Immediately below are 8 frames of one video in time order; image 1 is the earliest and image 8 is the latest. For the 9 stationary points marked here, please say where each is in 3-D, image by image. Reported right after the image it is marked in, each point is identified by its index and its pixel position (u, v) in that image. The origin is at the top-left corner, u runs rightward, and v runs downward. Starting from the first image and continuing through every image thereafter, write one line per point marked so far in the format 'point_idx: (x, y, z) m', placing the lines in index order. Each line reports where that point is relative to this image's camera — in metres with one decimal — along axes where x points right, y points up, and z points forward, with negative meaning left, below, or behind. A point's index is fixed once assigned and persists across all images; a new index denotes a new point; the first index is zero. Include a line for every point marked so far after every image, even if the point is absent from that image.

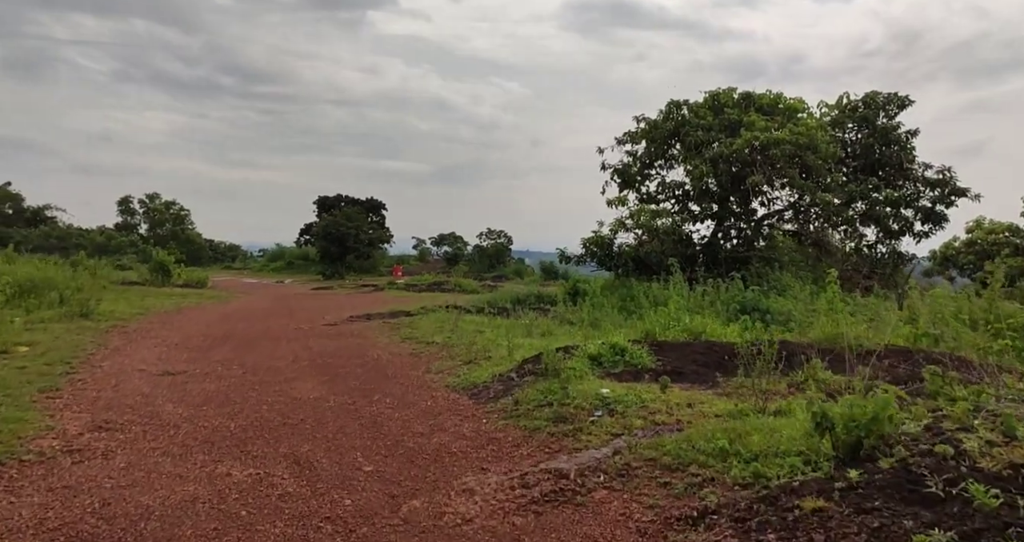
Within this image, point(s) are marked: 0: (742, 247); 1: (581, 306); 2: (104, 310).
0: (+4.1, +0.4, +14.4) m
1: (+1.1, -0.5, +12.8) m
2: (-5.9, -0.6, +11.8) m
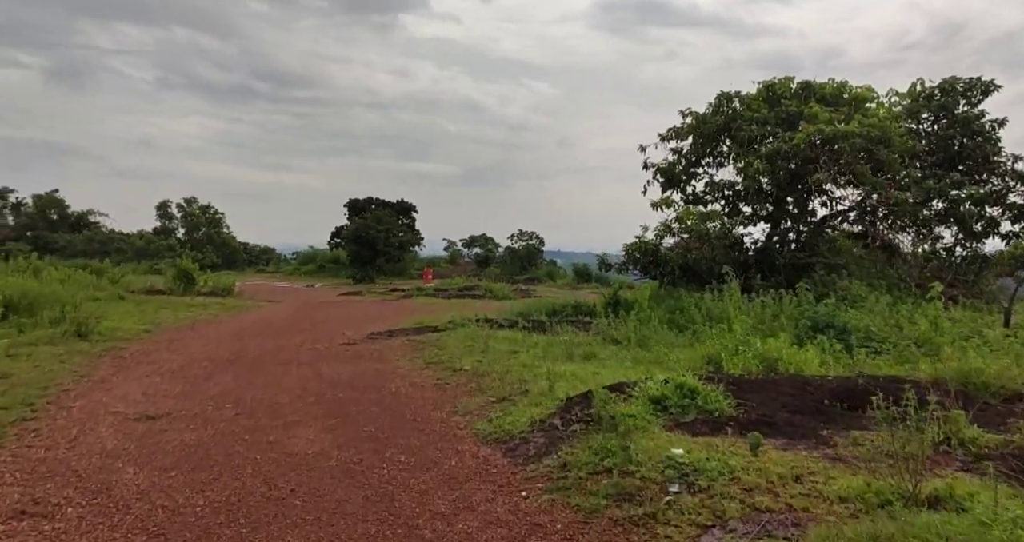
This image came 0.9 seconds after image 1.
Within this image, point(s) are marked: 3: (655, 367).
0: (+4.7, +0.3, +13.1) m
1: (+1.7, -0.7, +11.6) m
2: (-5.4, -0.8, +10.8) m
3: (+1.3, -0.9, +7.4) m
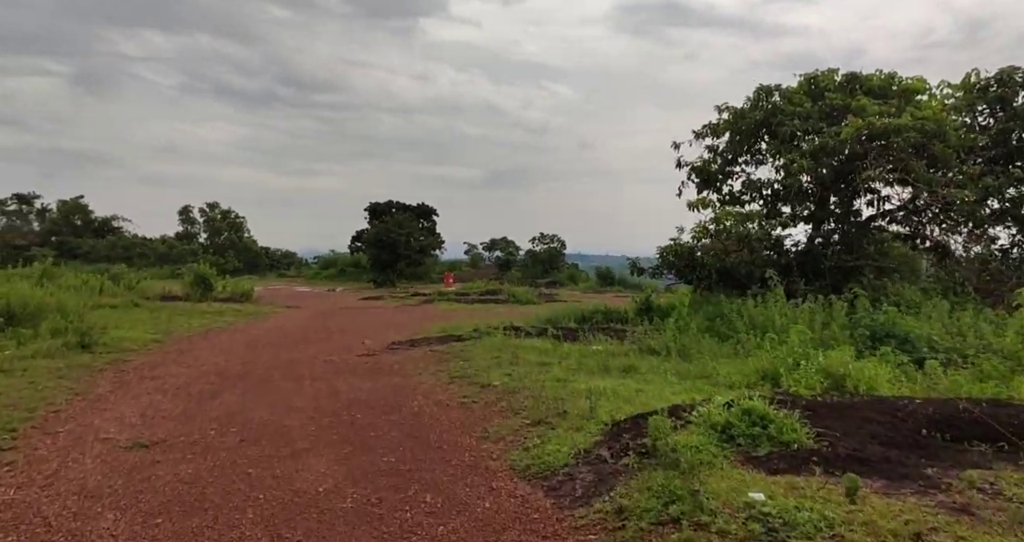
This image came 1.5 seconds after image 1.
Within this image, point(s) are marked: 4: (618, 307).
0: (+5.1, +0.3, +12.3) m
1: (+2.0, -0.7, +10.9) m
2: (-5.0, -0.8, +10.3) m
3: (+1.6, -0.9, +6.7) m
4: (+1.9, -0.6, +14.4) m
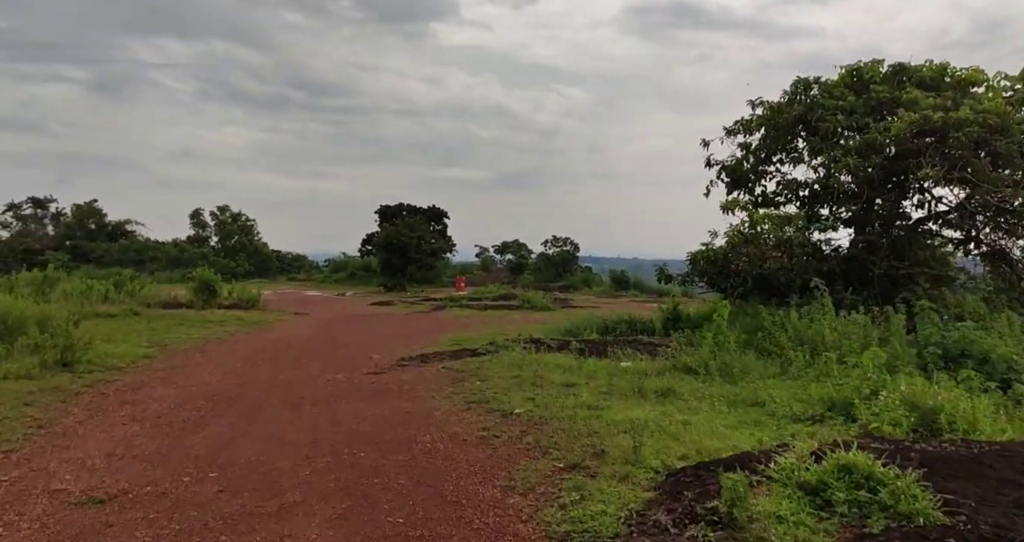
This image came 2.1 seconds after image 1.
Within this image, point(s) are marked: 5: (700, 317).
0: (+5.4, +0.1, +11.3) m
1: (+2.3, -0.9, +10.0) m
2: (-4.8, -1.0, +9.5) m
3: (+1.8, -1.0, +5.8) m
4: (+2.2, -0.8, +13.5) m
5: (+2.8, -0.7, +12.2) m
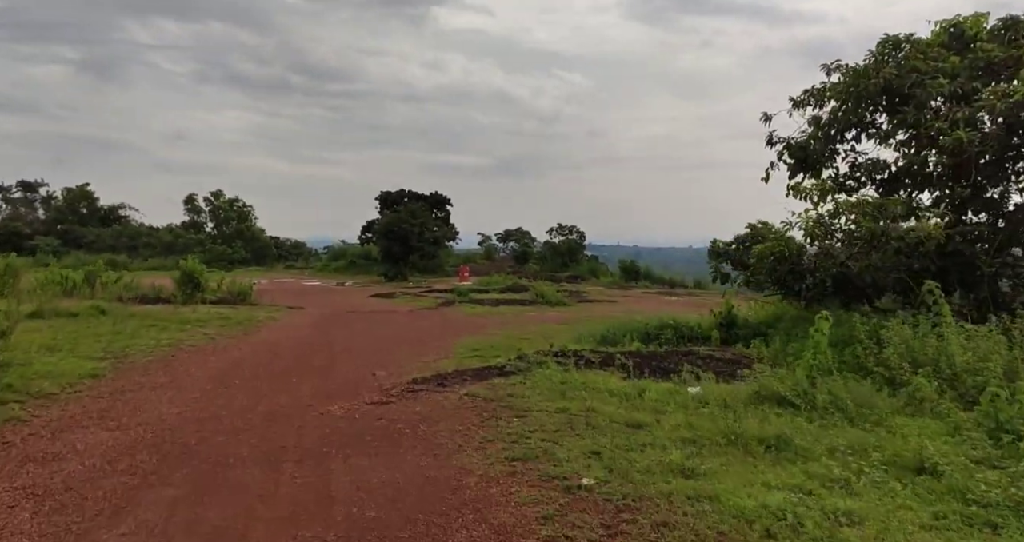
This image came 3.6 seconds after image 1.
0: (+5.7, +0.1, +9.4) m
1: (+2.7, -0.9, +8.0) m
2: (-4.4, -0.9, +7.5) m
3: (+2.2, -1.1, +3.9) m
4: (+2.6, -0.7, +11.6) m
5: (+3.2, -0.7, +10.3) m
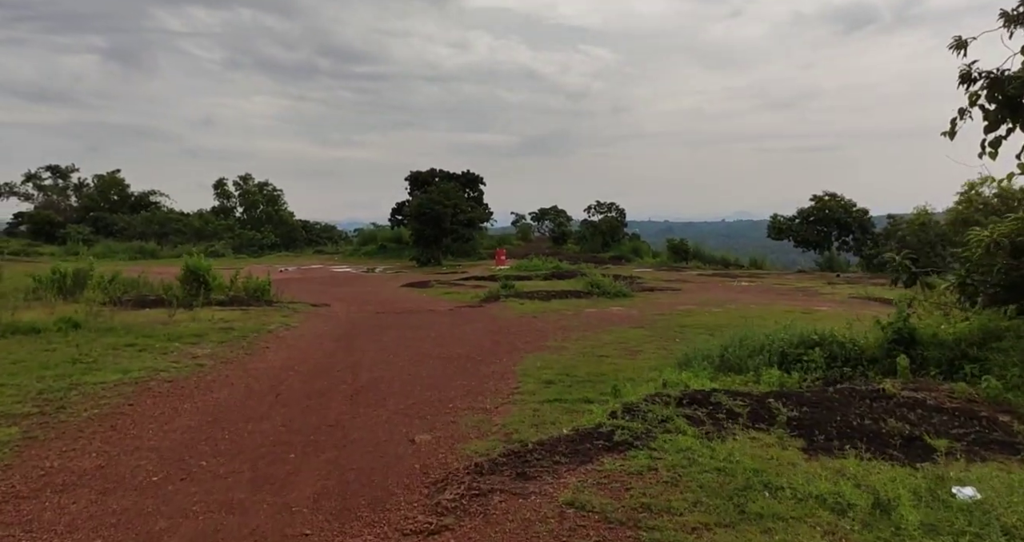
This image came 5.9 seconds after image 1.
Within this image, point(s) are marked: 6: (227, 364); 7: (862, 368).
0: (+6.5, +0.2, +6.1) m
1: (+3.4, -0.9, +4.9) m
2: (-3.7, -1.1, +4.7) m
3: (+2.7, -1.3, +0.8) m
4: (+3.4, -0.7, +8.4) m
5: (+4.0, -0.6, +7.2) m
6: (-3.2, -1.1, +9.2) m
7: (+3.3, -0.9, +7.6) m
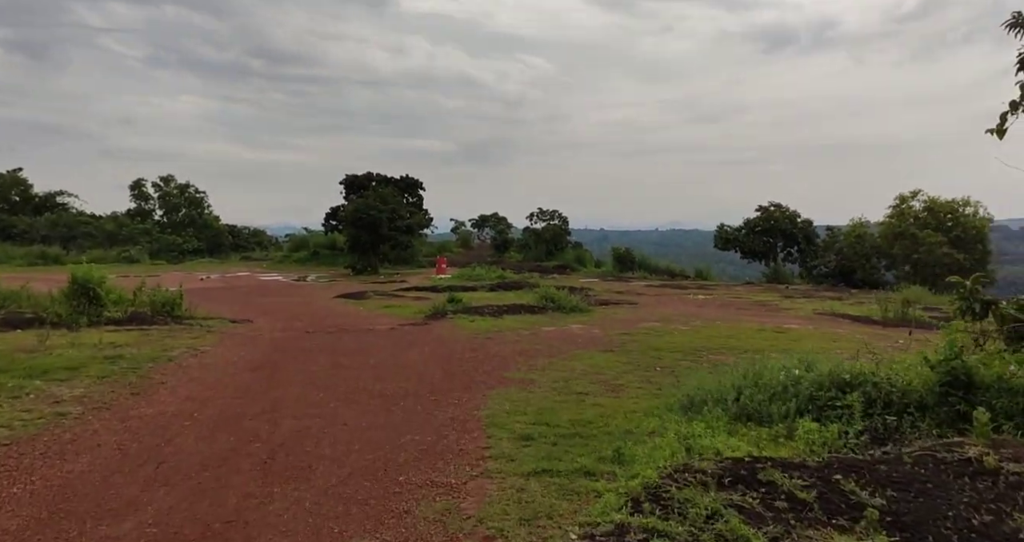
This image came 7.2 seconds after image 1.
0: (+6.4, 0.0, +4.9) m
1: (+3.4, -1.1, +3.4) m
2: (-3.7, -1.3, +2.6) m
3: (+3.1, -1.4, -0.8) m
4: (+3.1, -0.9, +6.9) m
5: (+3.8, -0.9, +5.7) m
6: (-3.6, -1.3, +7.2) m
7: (+3.1, -1.1, +6.0) m
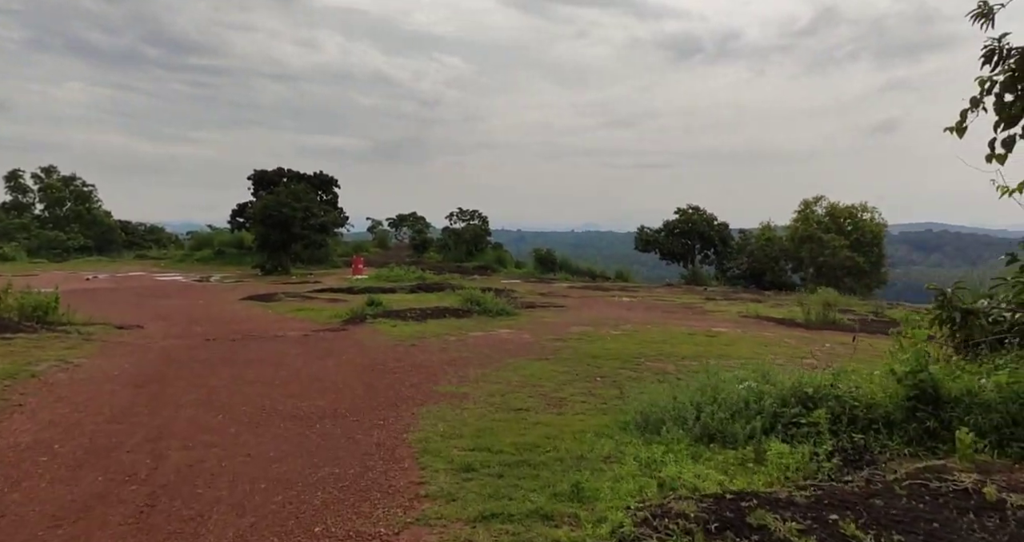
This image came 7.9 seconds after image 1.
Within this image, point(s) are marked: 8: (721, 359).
0: (+6.1, -0.1, +4.7) m
1: (+3.2, -1.1, +2.9) m
2: (-3.7, -1.3, +1.4) m
3: (+3.3, -1.5, -1.3) m
4: (+2.6, -0.9, +6.4) m
5: (+3.5, -0.9, +5.2) m
6: (-4.1, -1.3, +5.9) m
7: (+2.6, -1.2, +5.5) m
8: (+2.7, -0.8, +10.3) m
